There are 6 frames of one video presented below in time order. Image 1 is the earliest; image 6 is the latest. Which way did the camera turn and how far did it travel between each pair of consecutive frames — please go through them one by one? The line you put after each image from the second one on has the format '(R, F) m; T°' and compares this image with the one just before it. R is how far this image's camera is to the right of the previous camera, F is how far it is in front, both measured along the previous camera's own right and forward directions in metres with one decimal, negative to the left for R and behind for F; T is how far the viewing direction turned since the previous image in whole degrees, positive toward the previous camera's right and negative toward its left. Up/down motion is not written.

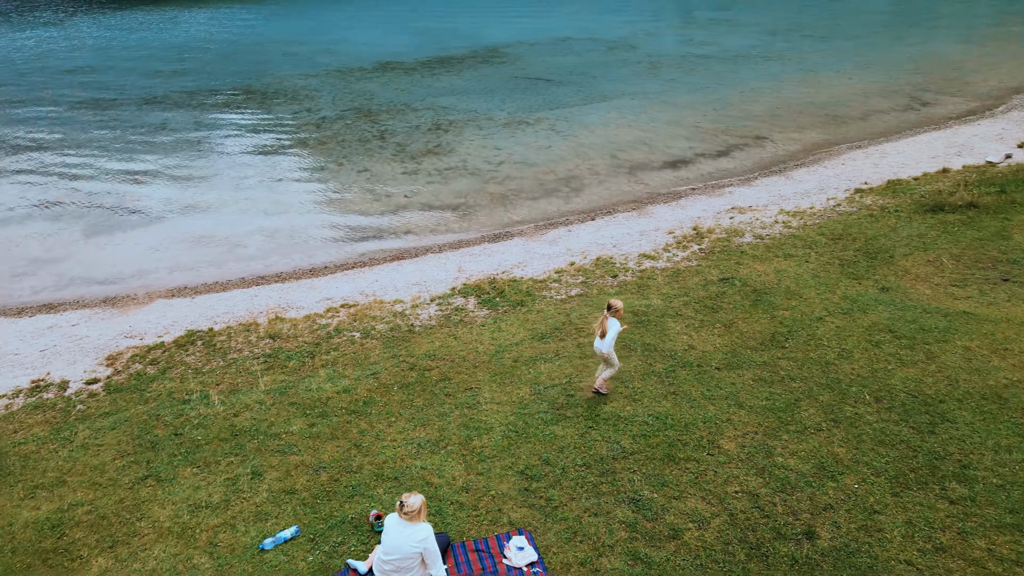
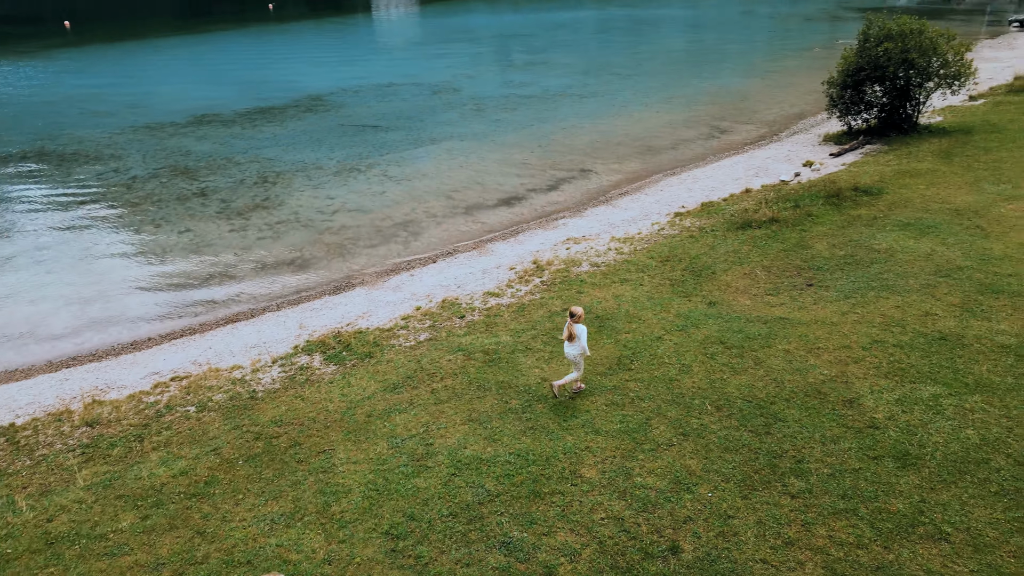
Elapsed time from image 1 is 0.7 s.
(0.0, +0.1) m; +12°
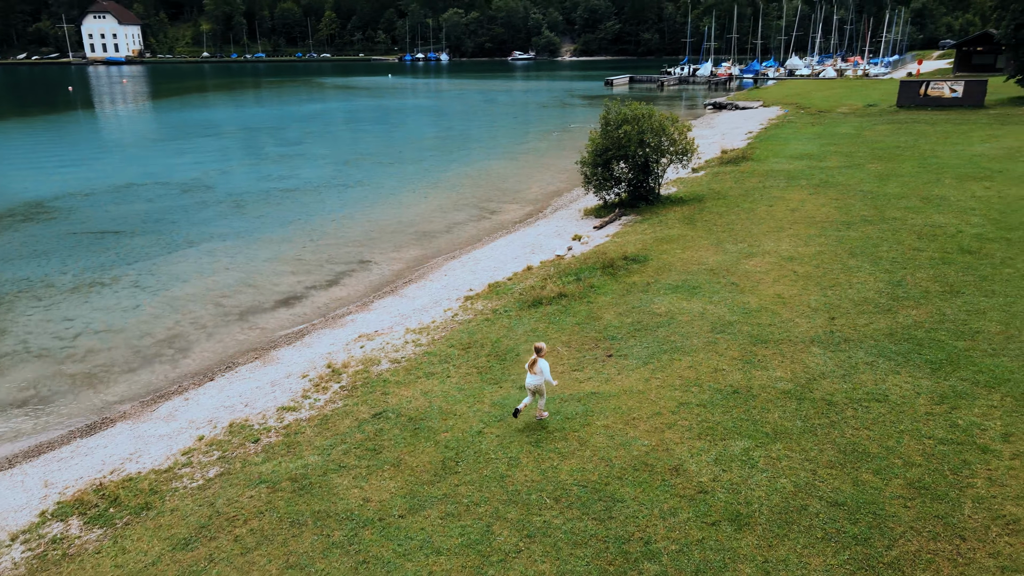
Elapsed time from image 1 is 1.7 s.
(-0.4, +0.6) m; +18°
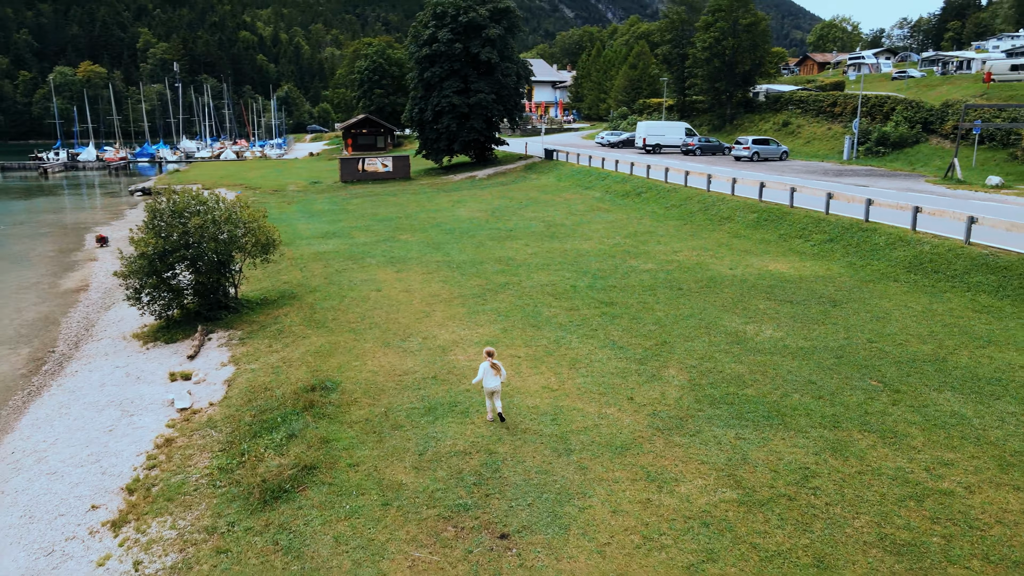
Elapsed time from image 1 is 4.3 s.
(-3.9, +5.9) m; +45°
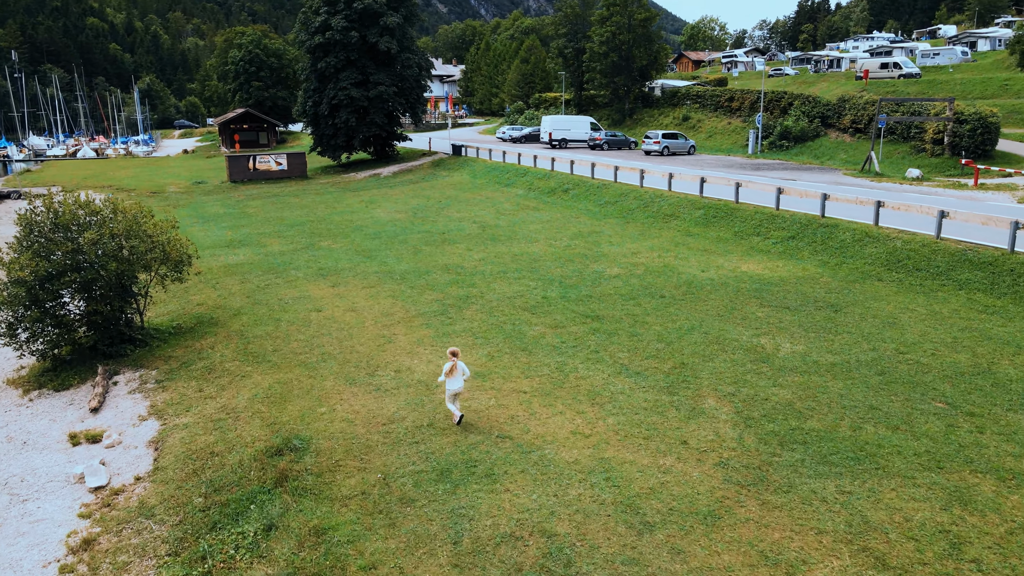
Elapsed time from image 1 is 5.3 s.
(-2.0, +2.6) m; +9°
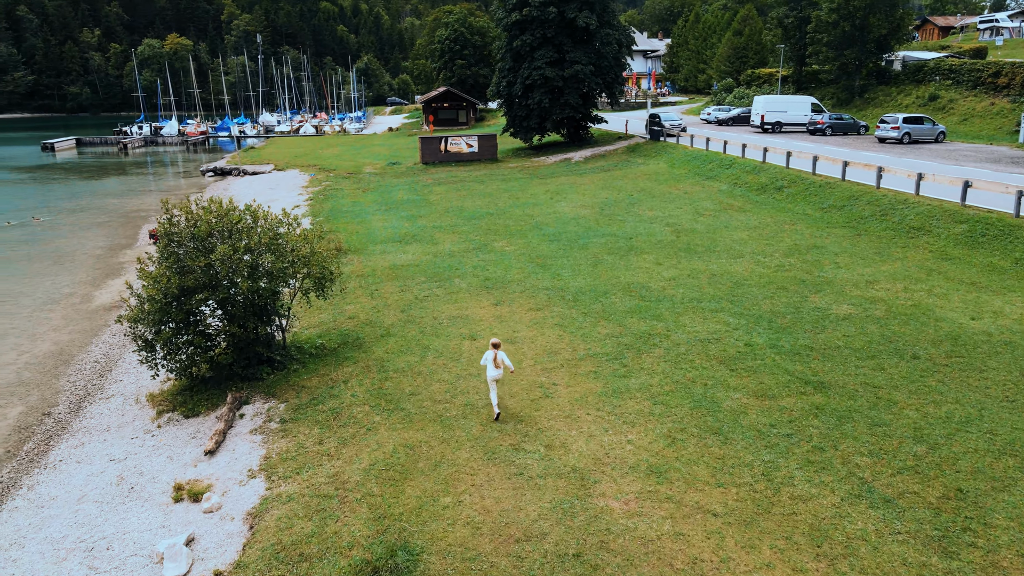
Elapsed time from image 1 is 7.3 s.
(-0.1, +3.3) m; -15°
